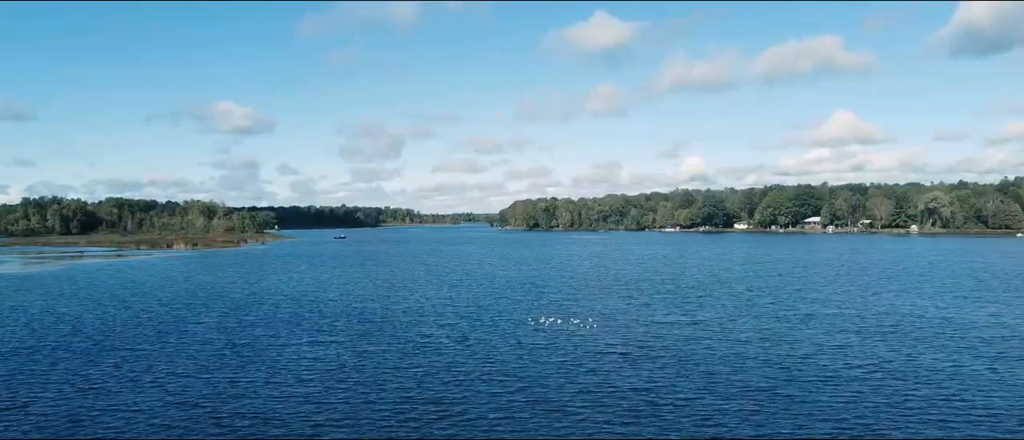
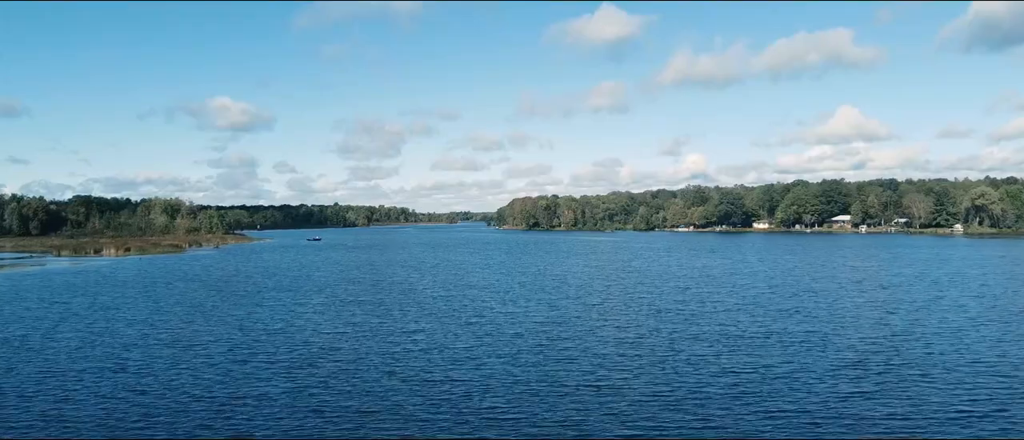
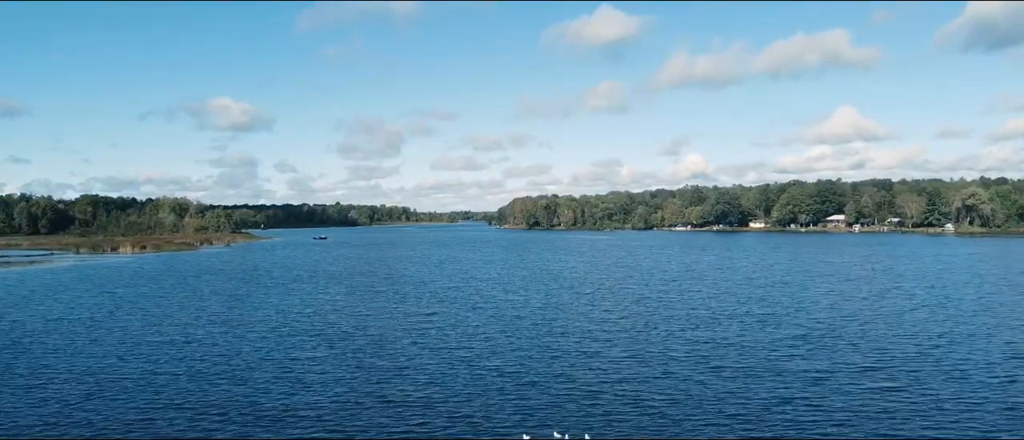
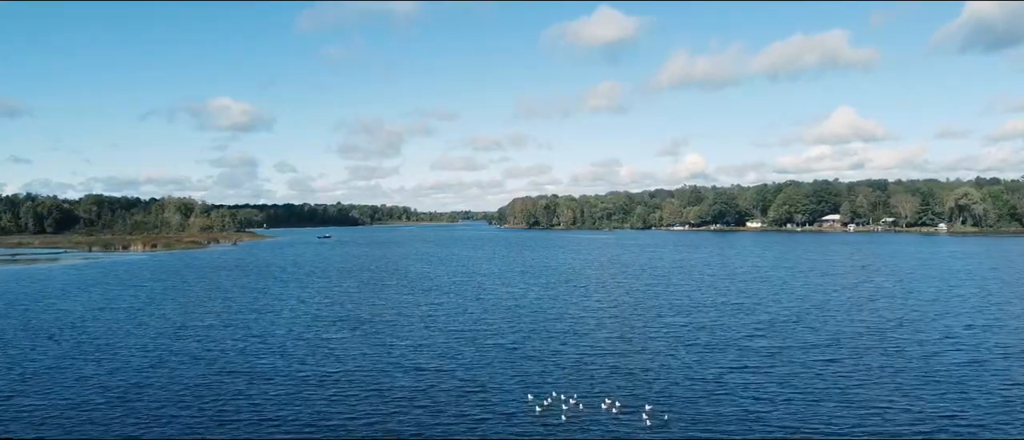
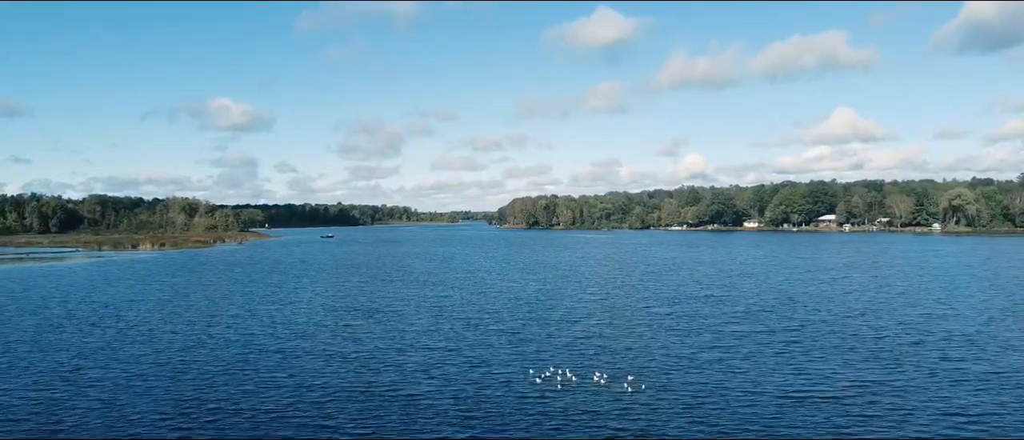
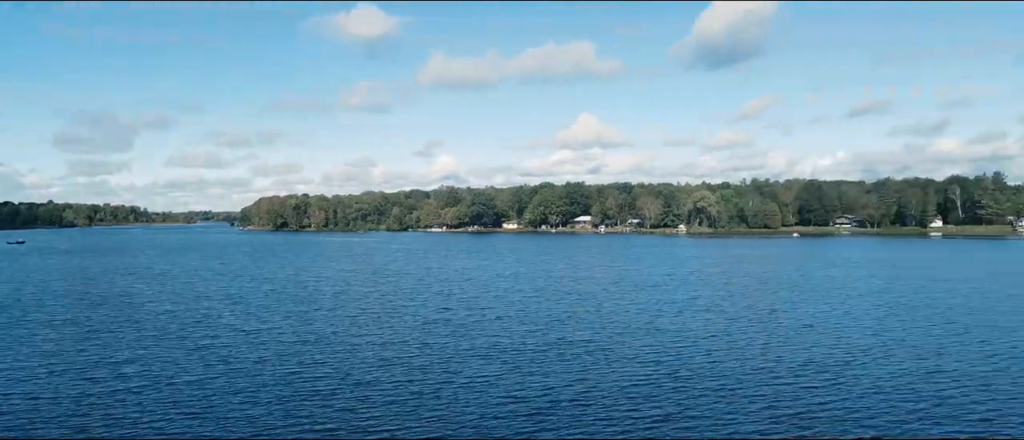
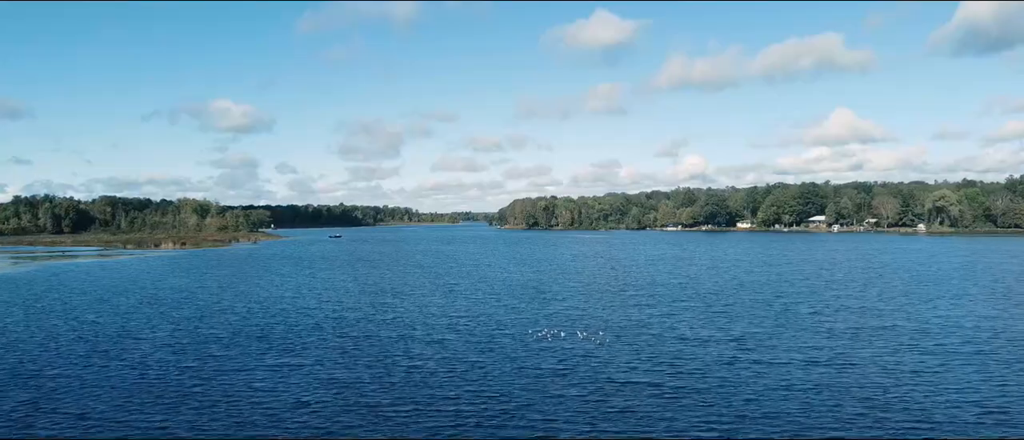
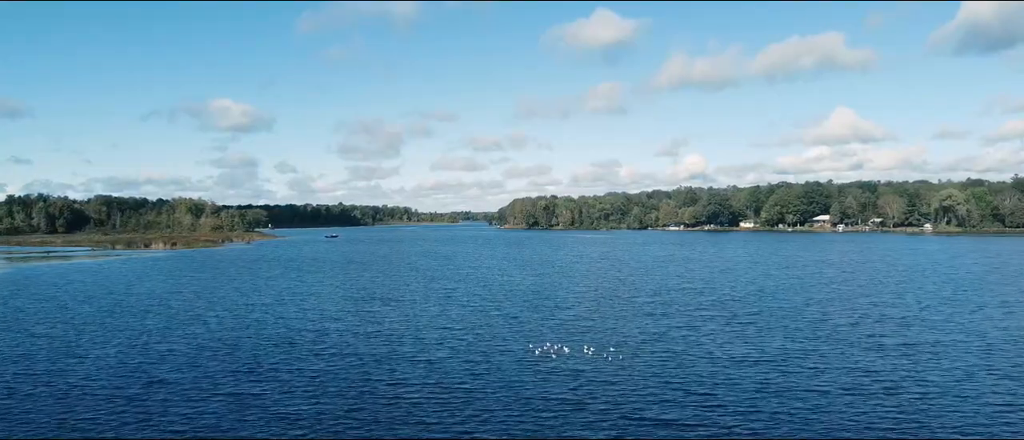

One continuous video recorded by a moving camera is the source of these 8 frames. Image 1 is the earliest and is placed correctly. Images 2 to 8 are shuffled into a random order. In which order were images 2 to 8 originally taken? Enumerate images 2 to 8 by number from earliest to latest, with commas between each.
7, 8, 5, 4, 3, 2, 6
